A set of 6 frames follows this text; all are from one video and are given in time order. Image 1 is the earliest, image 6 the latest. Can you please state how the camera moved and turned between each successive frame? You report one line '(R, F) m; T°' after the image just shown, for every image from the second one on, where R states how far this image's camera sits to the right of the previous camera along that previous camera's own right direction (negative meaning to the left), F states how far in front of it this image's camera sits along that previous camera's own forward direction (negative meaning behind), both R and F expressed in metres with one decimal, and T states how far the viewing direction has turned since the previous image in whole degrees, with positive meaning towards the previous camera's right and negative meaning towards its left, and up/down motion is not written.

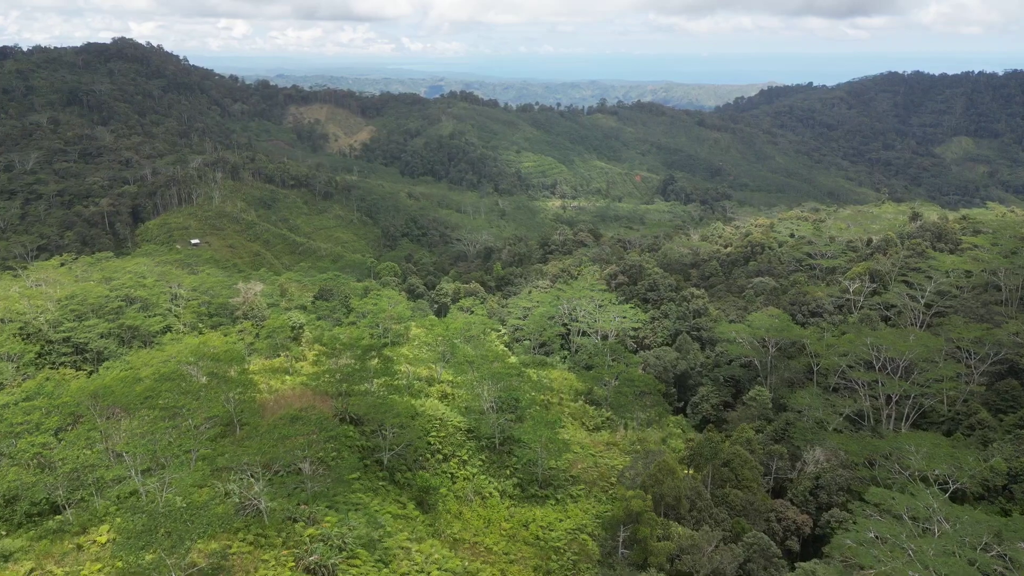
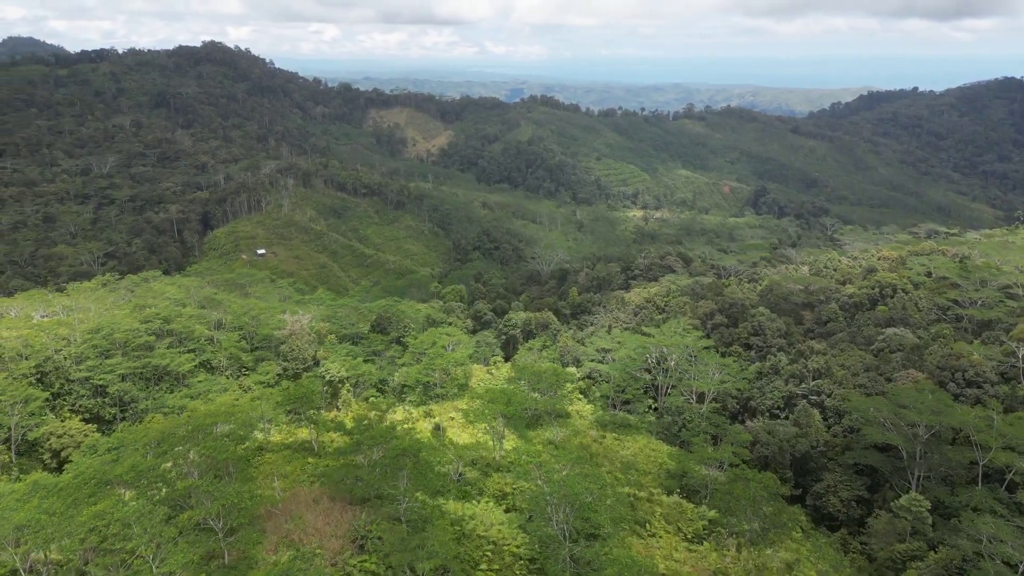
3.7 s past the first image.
(-0.7, +6.1) m; -7°
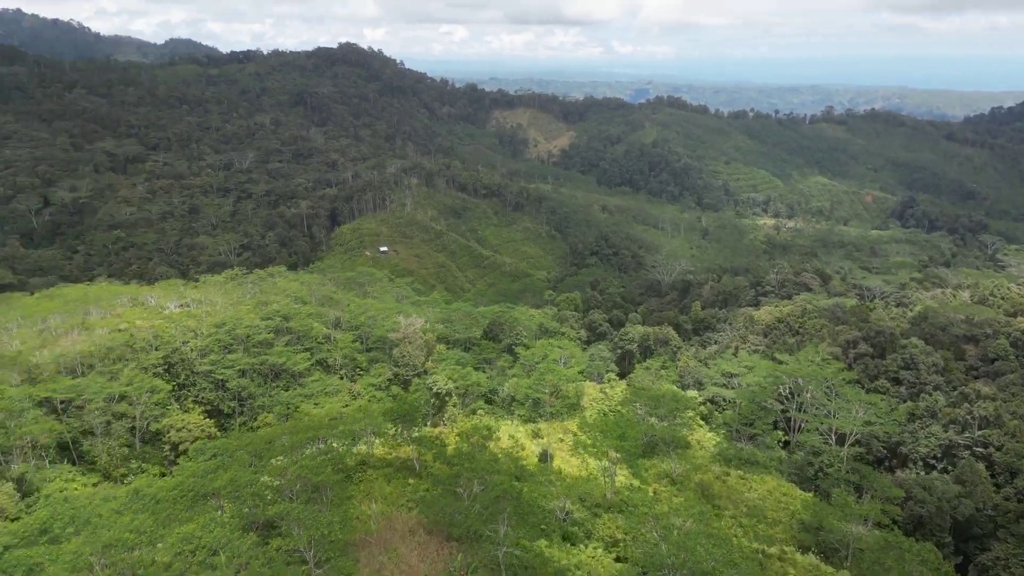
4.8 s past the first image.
(-0.6, +2.6) m; -12°
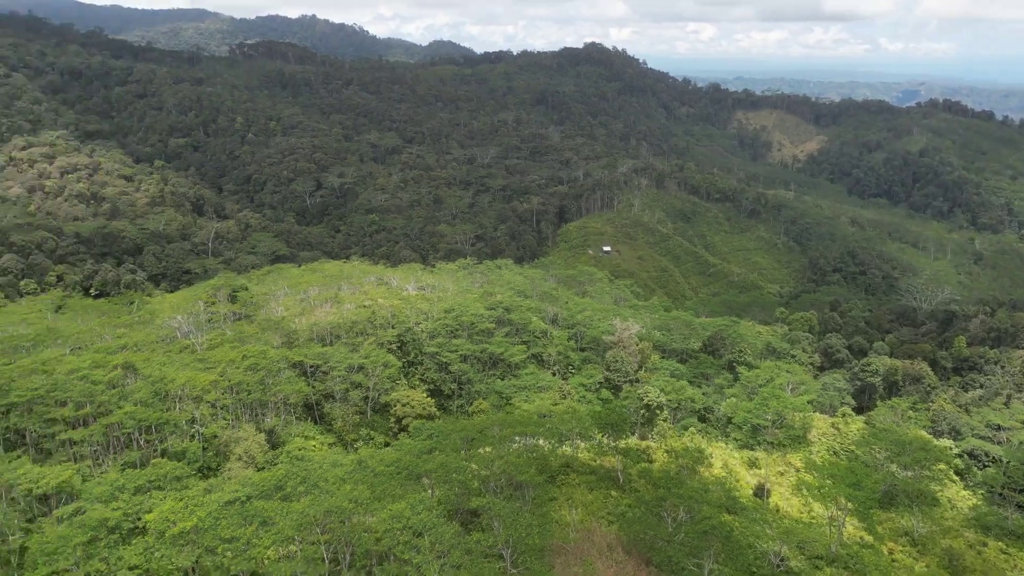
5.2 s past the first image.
(-0.5, +1.5) m; -22°
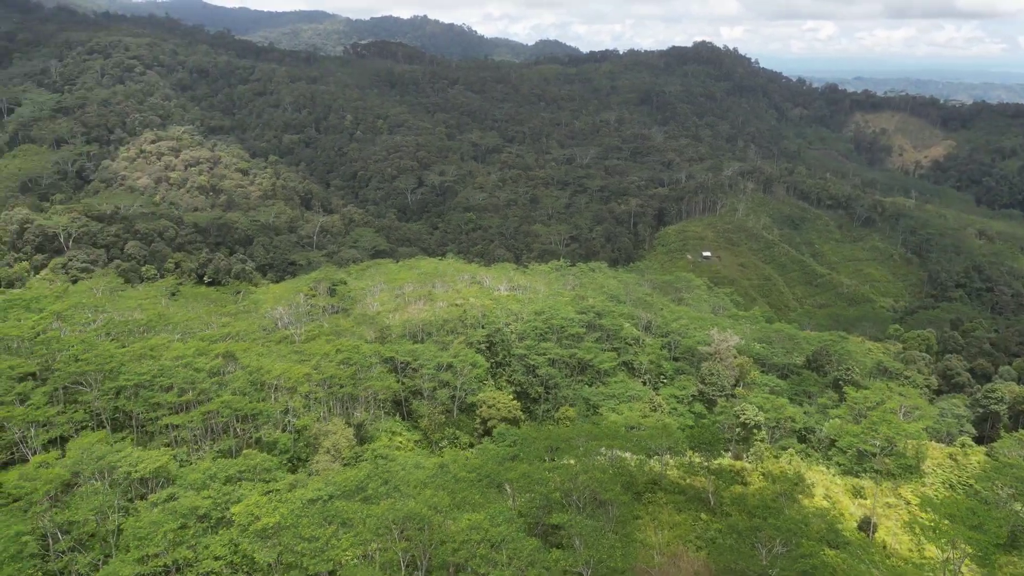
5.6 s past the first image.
(-0.1, +0.5) m; -10°
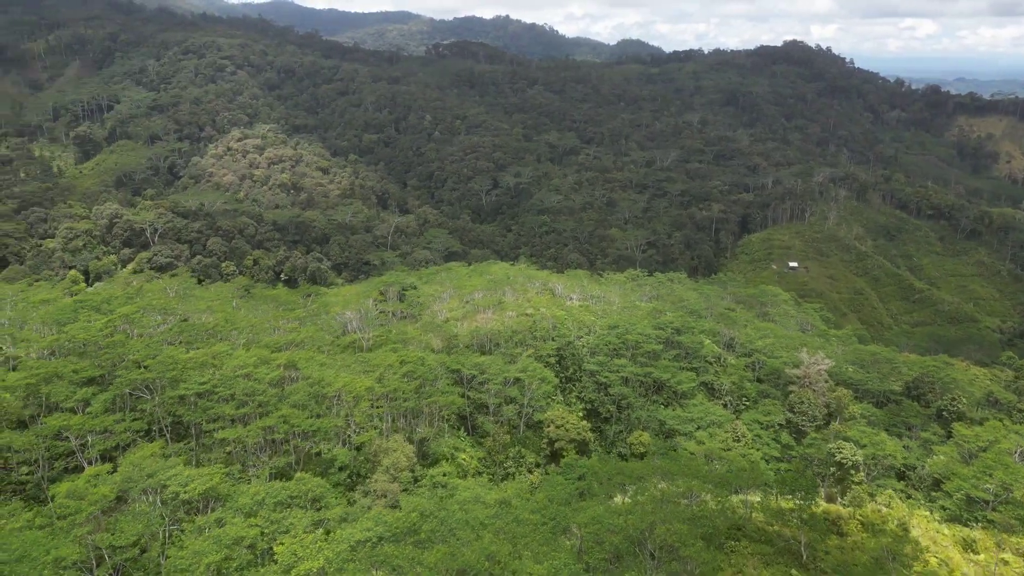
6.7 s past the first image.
(-0.1, +0.5) m; -7°
